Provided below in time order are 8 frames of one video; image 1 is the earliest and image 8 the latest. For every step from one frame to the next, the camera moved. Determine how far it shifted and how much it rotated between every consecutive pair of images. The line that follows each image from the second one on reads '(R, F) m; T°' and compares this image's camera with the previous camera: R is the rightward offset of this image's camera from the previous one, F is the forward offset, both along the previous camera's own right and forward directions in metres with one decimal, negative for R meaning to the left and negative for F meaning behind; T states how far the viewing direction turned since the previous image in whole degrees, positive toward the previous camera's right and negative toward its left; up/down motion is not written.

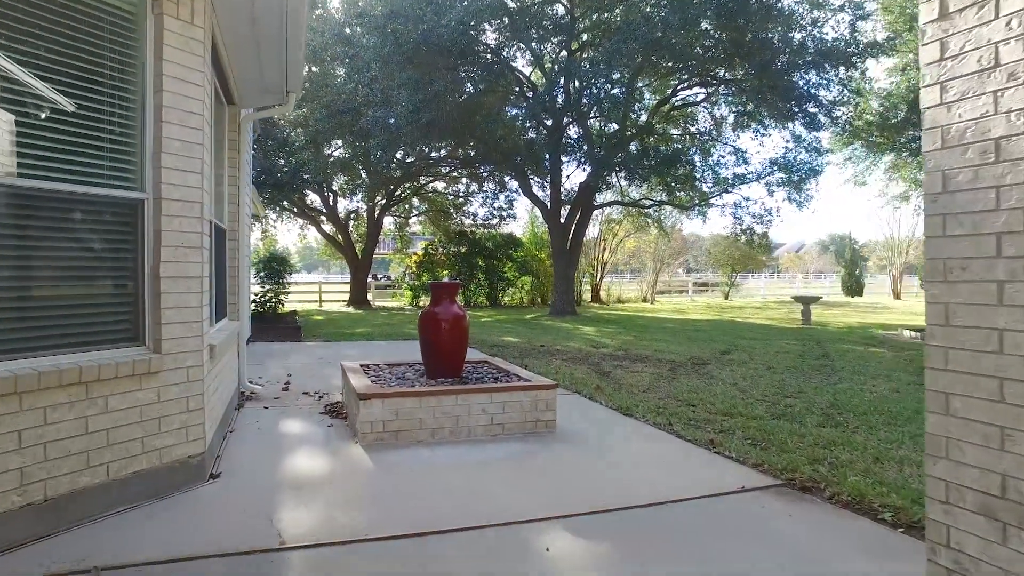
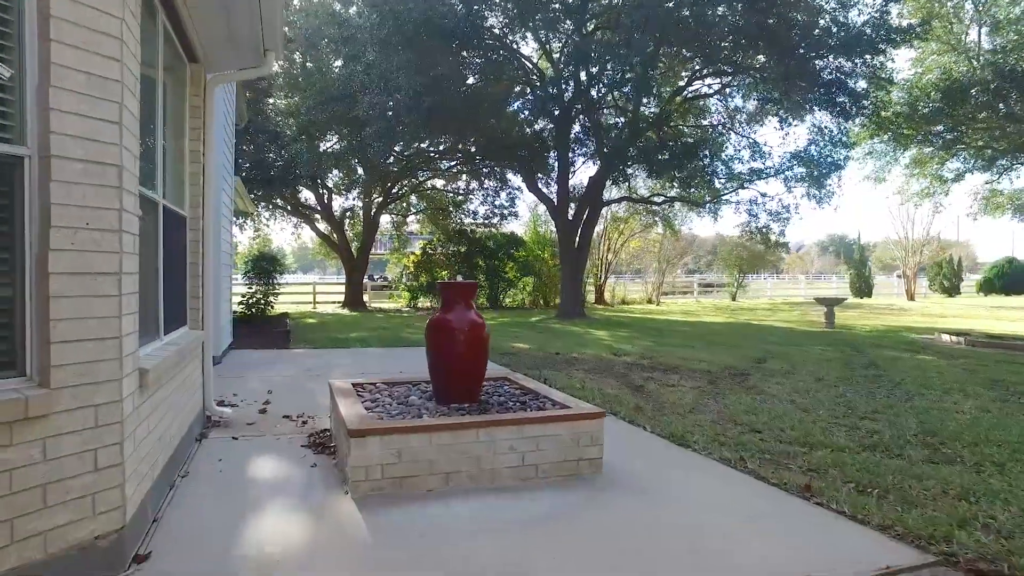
(-0.2, +0.9) m; 0°
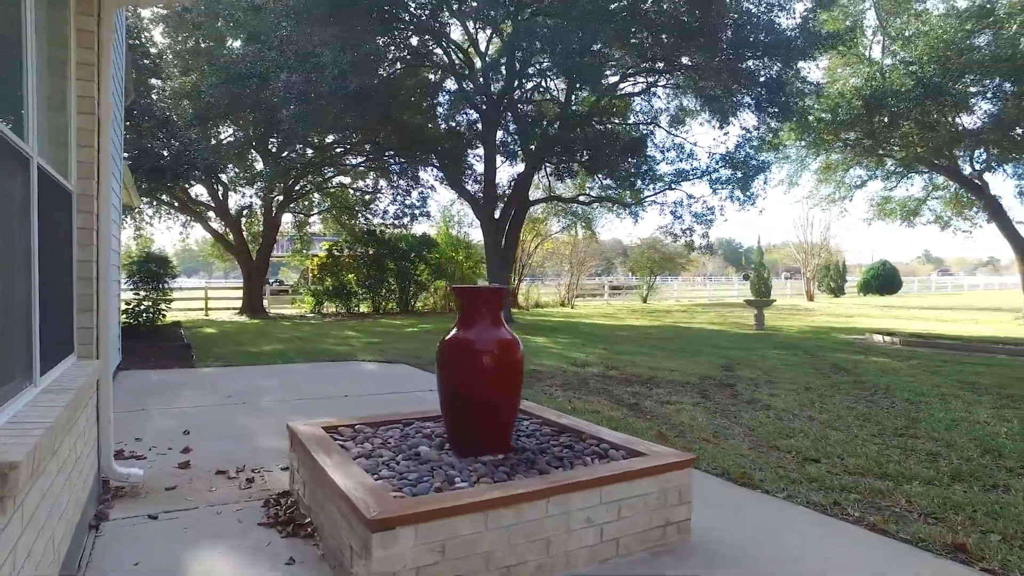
(-0.5, +0.9) m; +9°
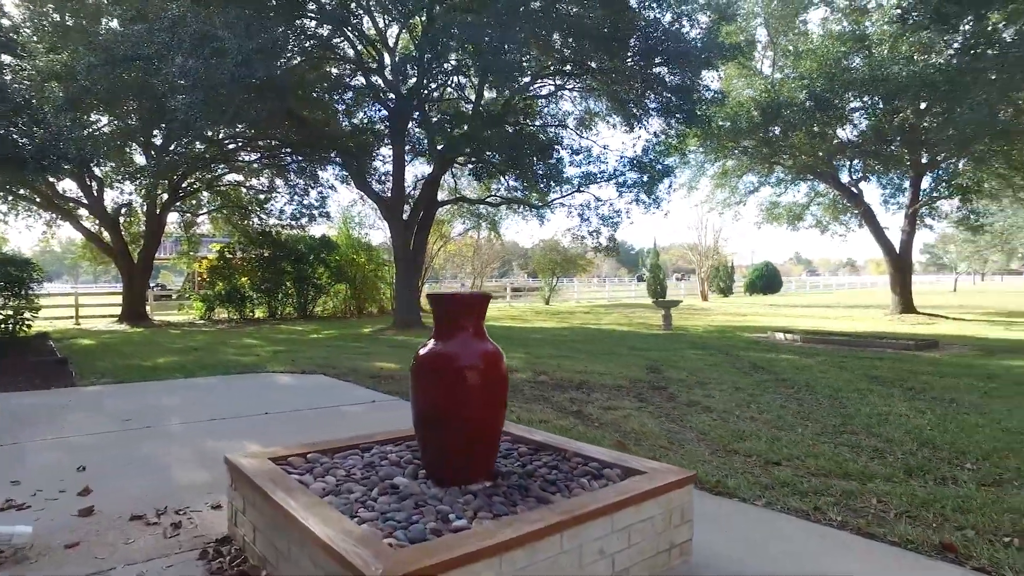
(-0.3, +0.3) m; +9°
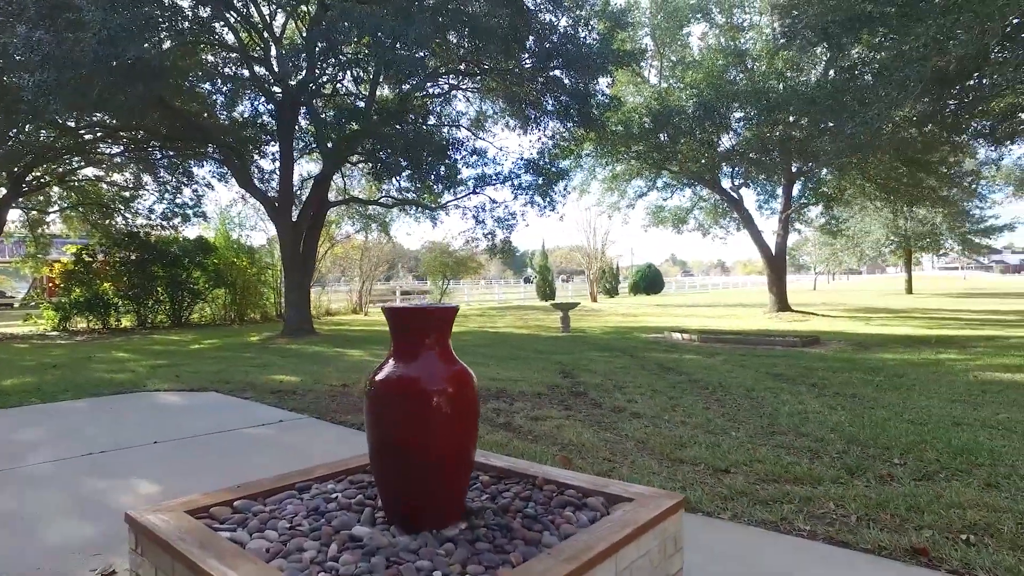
(-0.2, +0.3) m; +10°
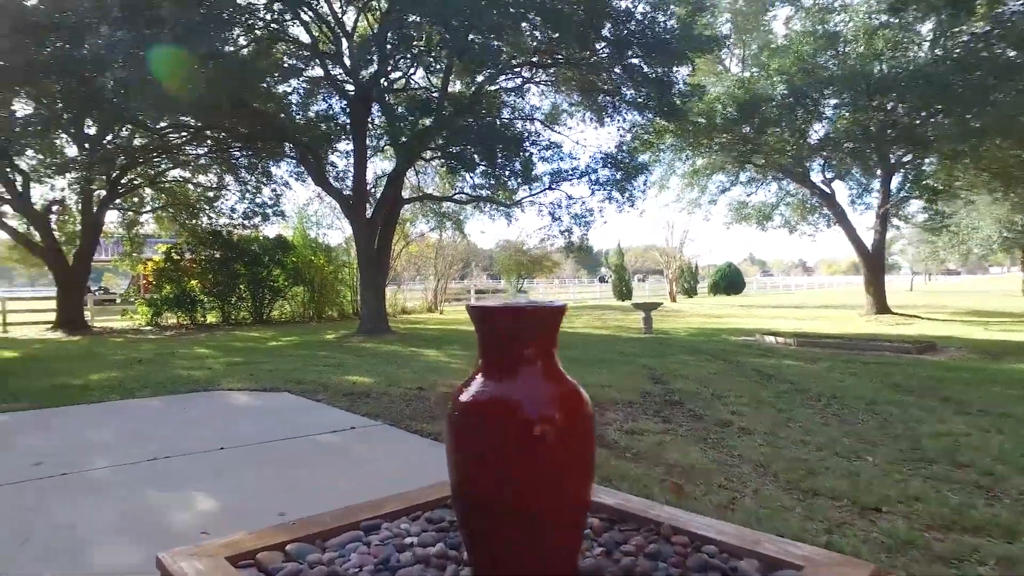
(-0.1, +0.5) m; -6°
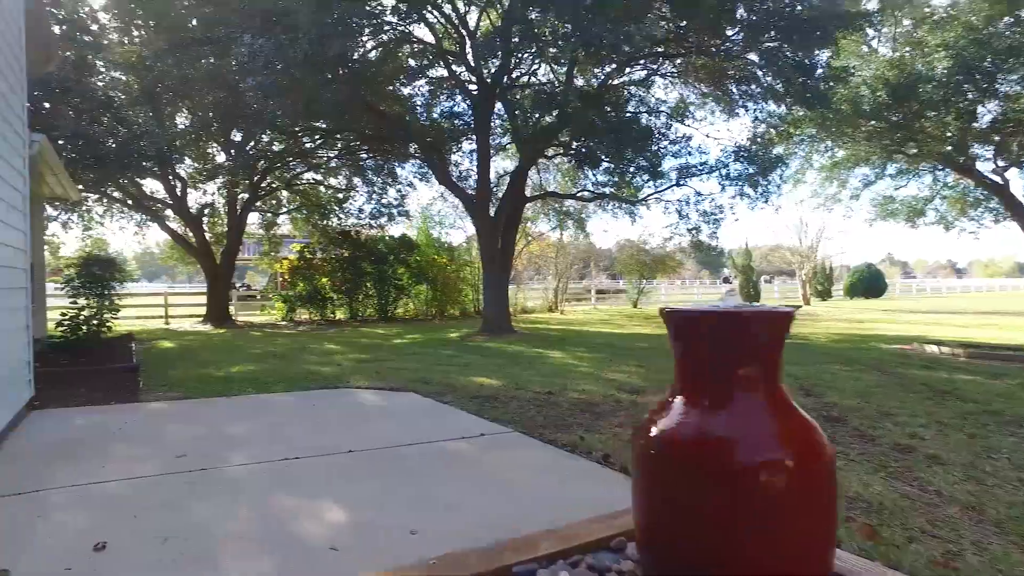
(-0.2, +0.3) m; -10°
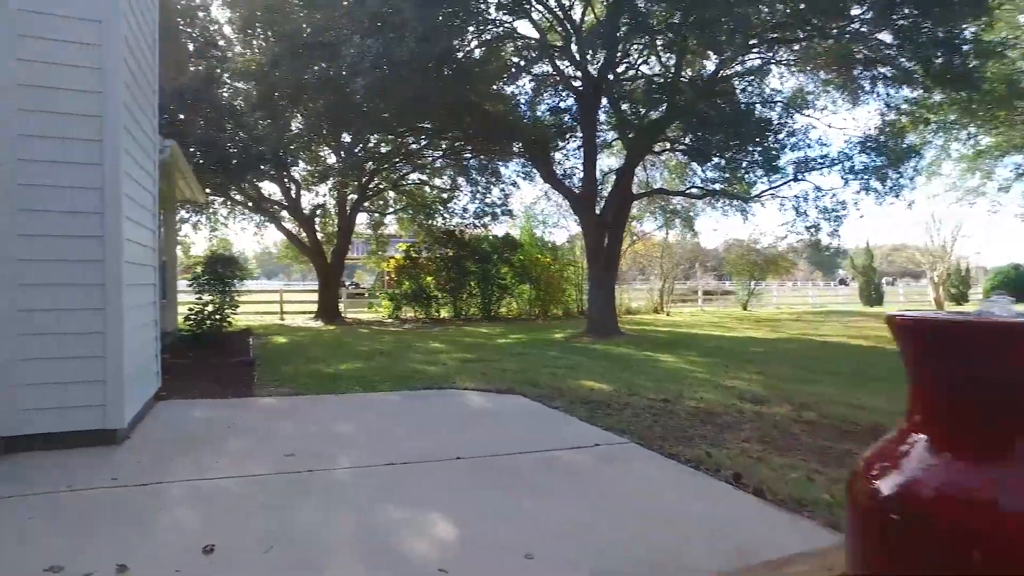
(-0.1, +0.2) m; -9°
